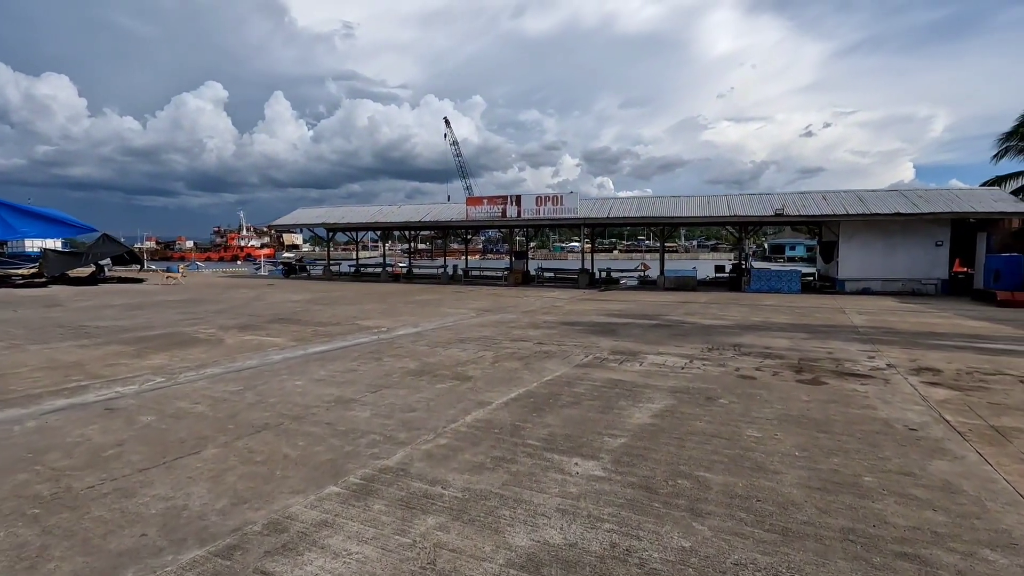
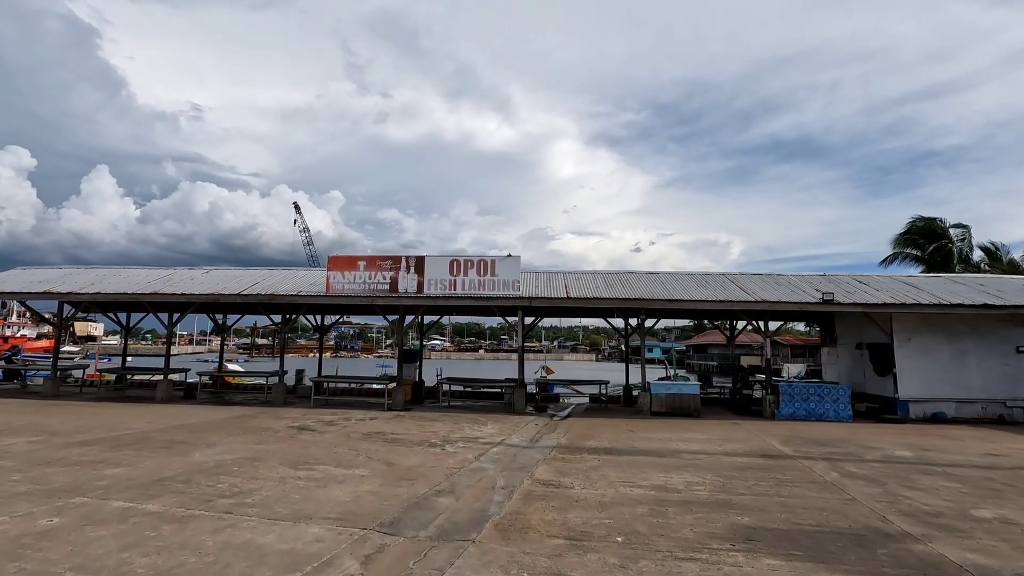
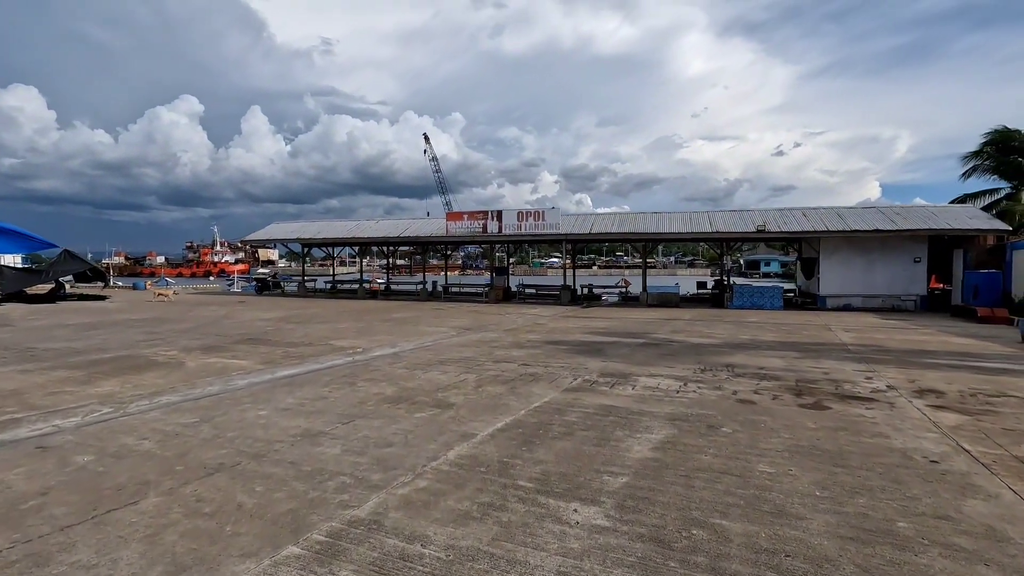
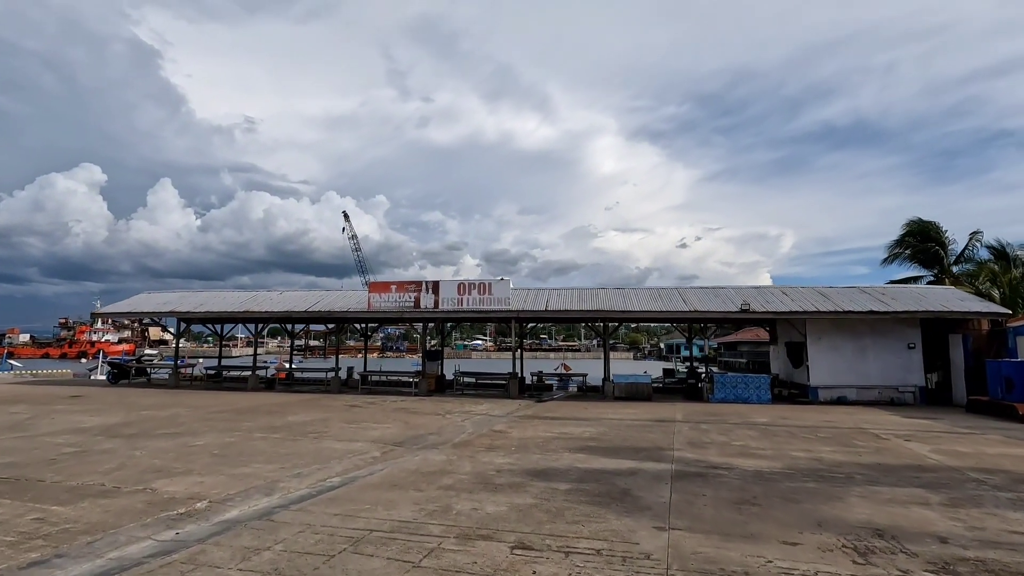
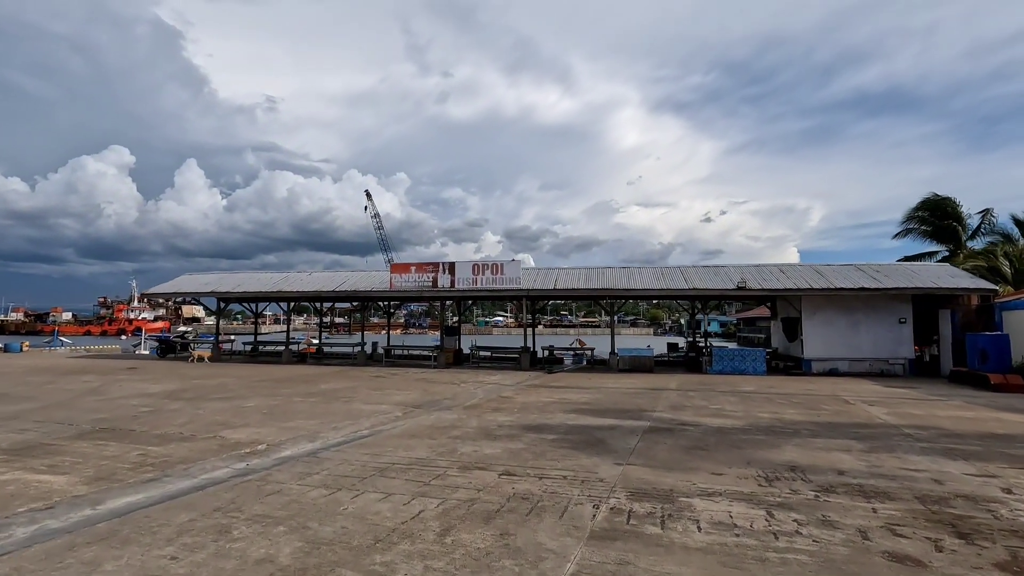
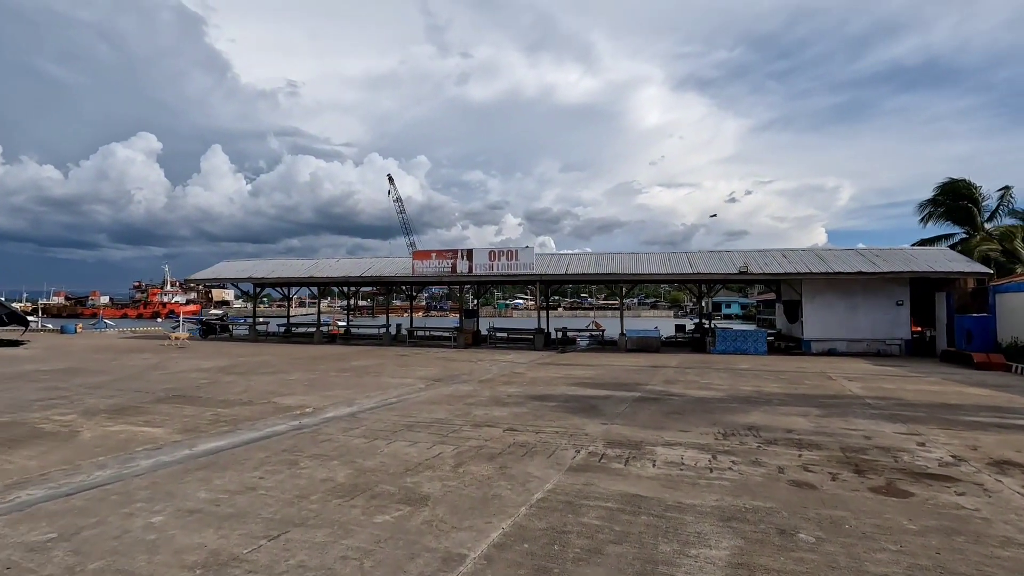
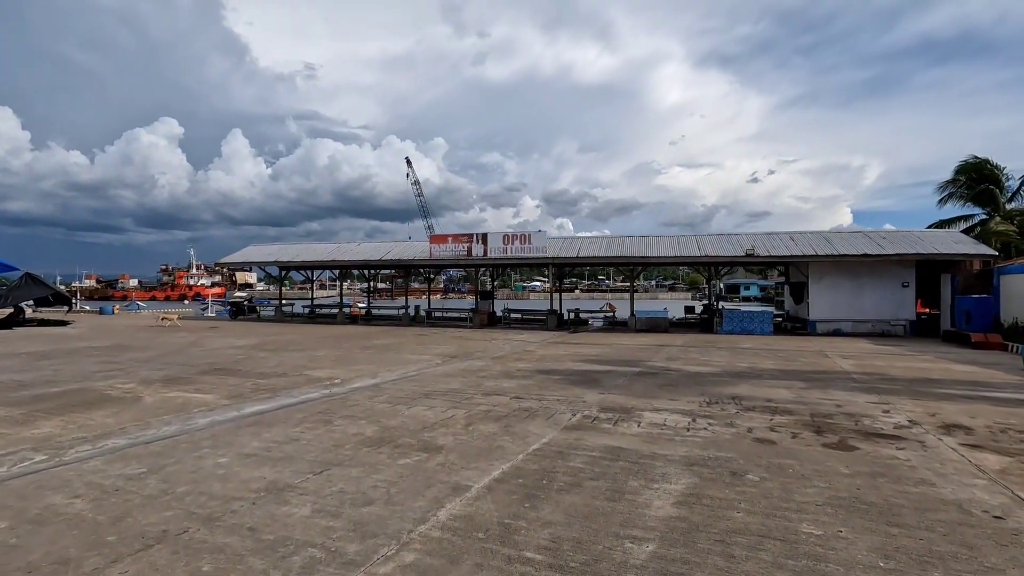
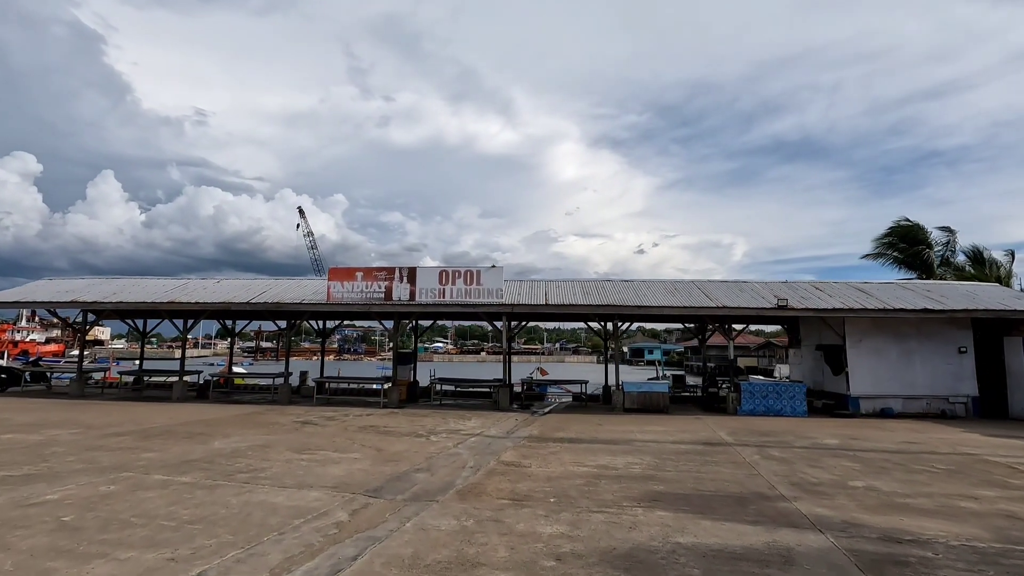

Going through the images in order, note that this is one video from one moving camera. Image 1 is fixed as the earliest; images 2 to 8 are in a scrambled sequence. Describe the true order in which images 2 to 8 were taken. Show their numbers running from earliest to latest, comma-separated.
3, 7, 6, 5, 4, 8, 2
